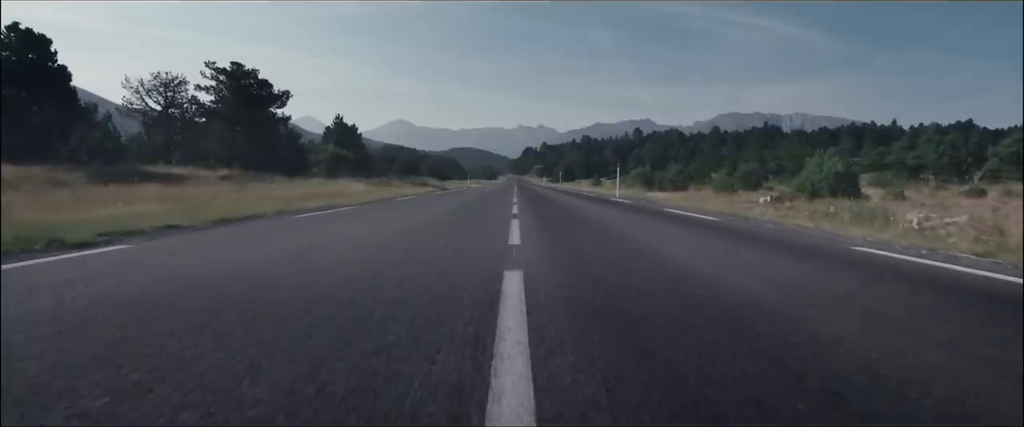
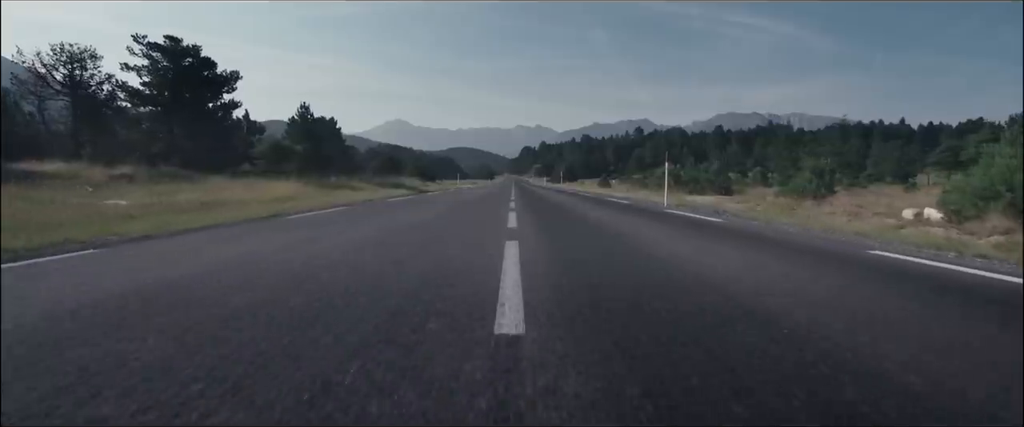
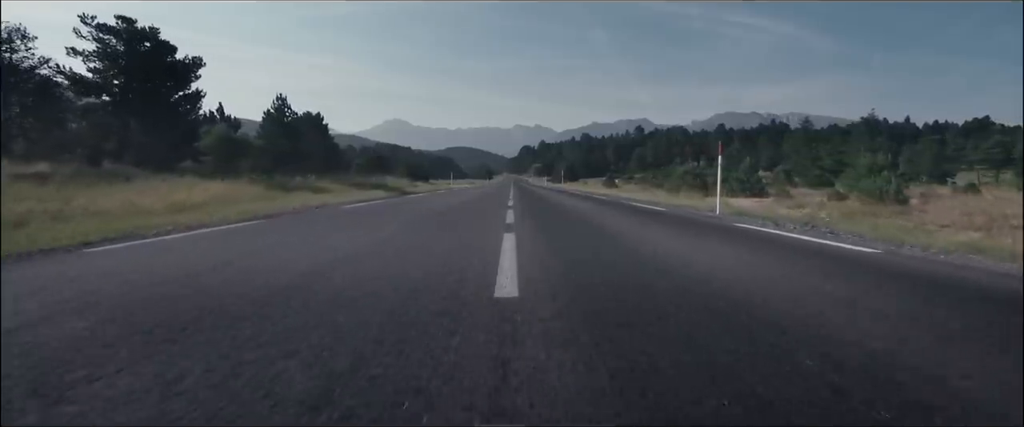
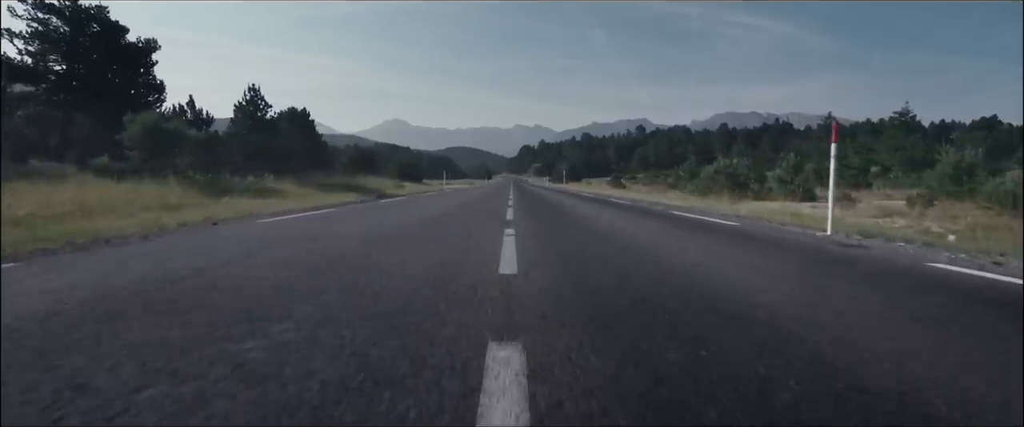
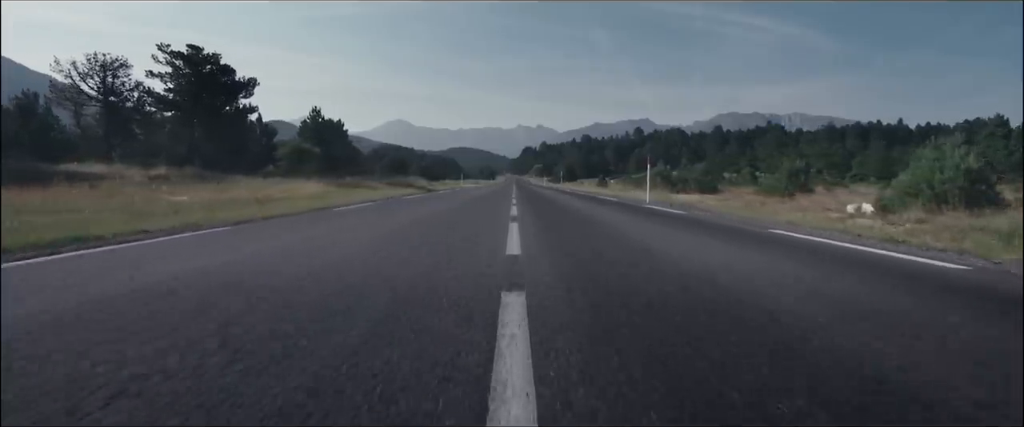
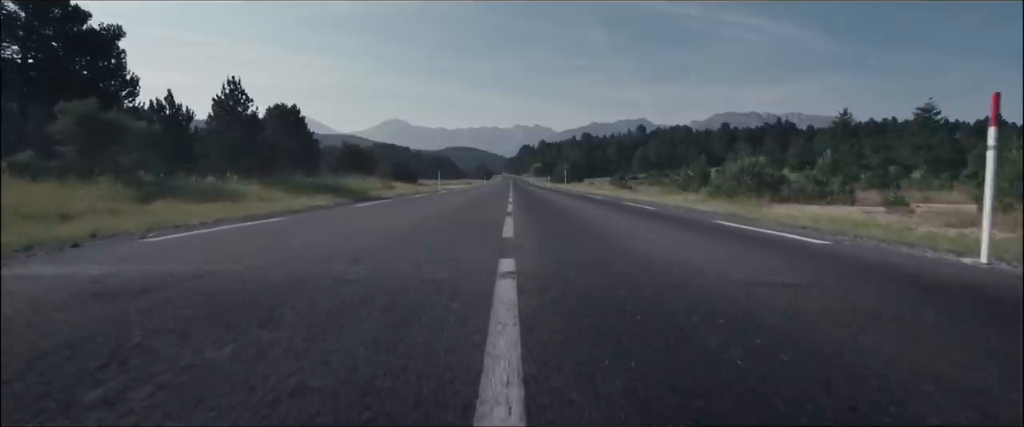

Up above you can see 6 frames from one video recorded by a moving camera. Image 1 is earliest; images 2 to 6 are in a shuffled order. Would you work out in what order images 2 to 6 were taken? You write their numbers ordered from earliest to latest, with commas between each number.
5, 2, 3, 4, 6
